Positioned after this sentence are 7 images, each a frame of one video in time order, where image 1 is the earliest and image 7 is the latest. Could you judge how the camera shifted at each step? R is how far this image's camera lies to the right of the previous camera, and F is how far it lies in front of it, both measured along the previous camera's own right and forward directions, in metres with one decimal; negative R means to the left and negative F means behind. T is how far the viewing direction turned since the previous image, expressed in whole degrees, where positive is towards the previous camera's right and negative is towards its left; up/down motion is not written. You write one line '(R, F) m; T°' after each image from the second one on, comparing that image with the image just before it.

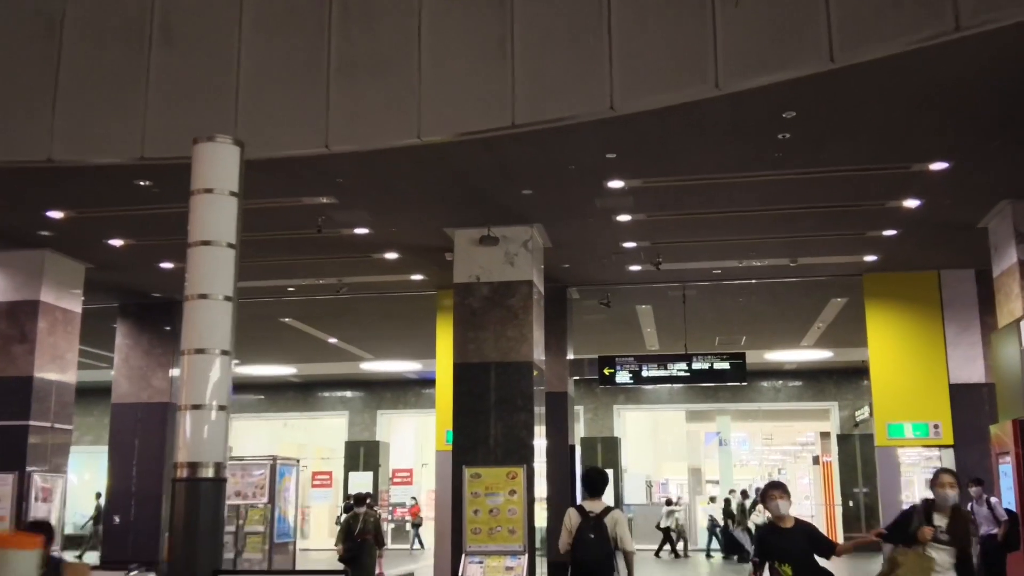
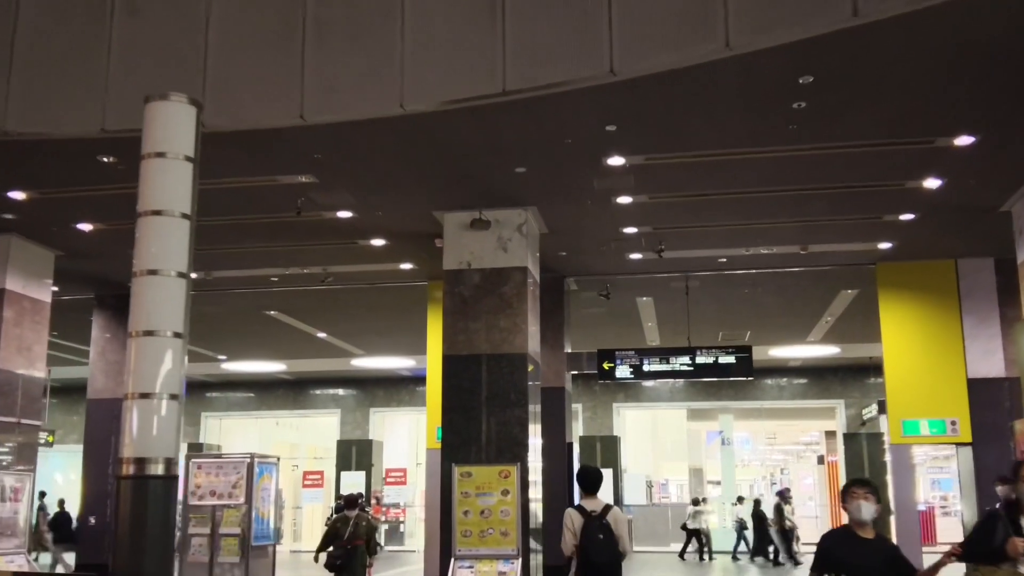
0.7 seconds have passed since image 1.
(0.0, +0.6) m; 0°
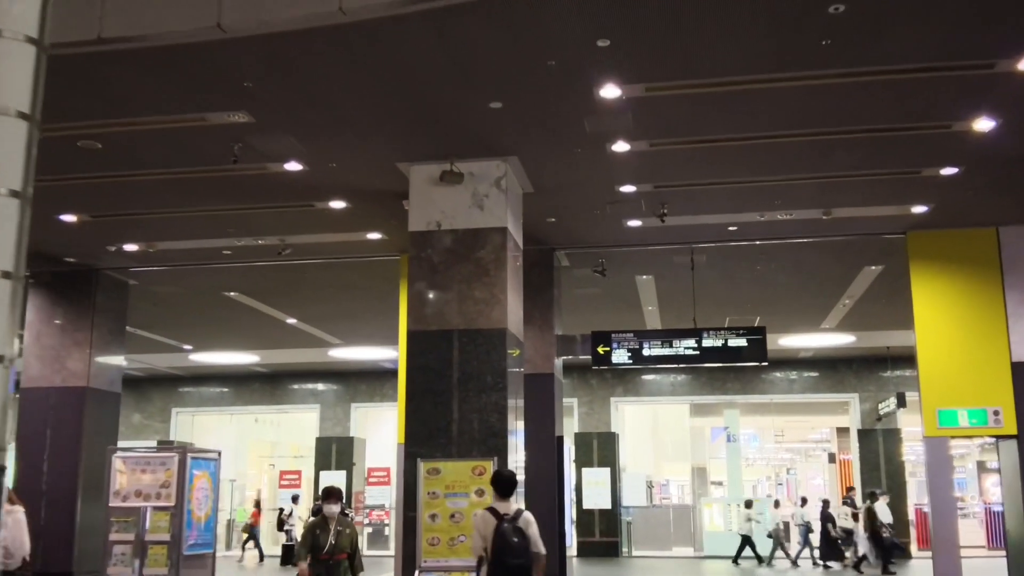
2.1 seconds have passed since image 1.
(+0.2, +1.3) m; 0°
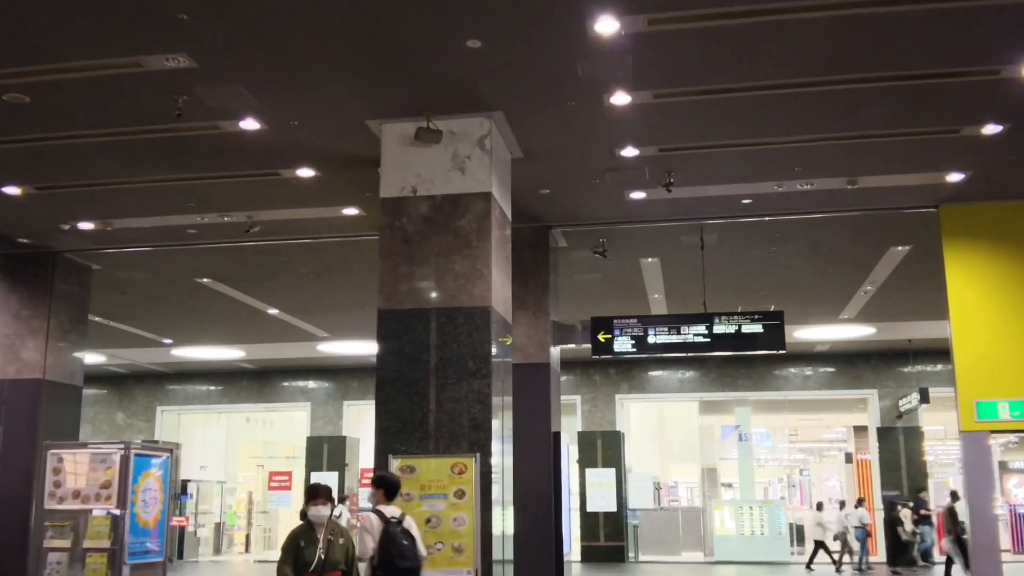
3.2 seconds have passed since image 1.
(+0.1, +0.9) m; 0°
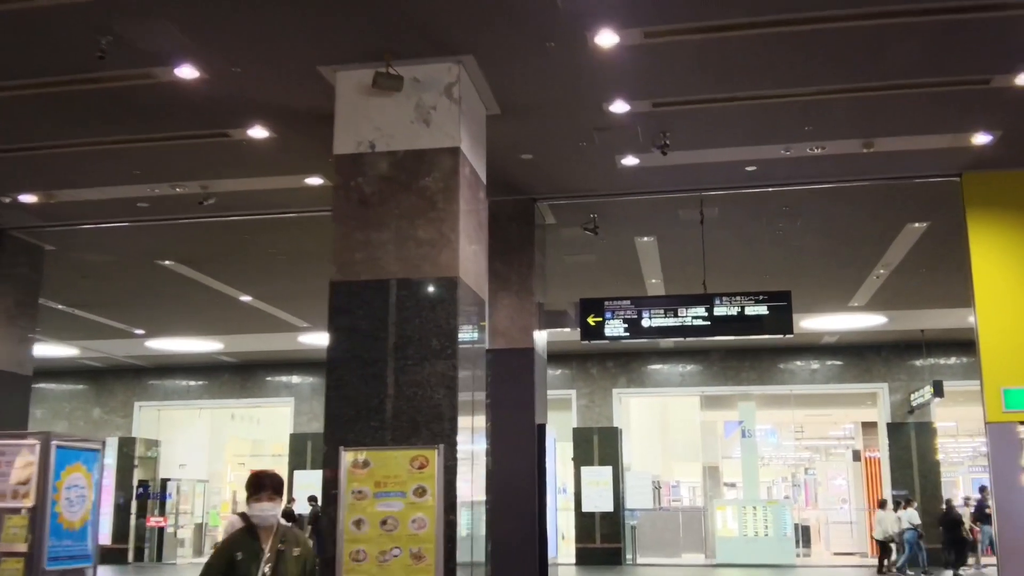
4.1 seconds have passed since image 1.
(+0.2, +0.8) m; 0°
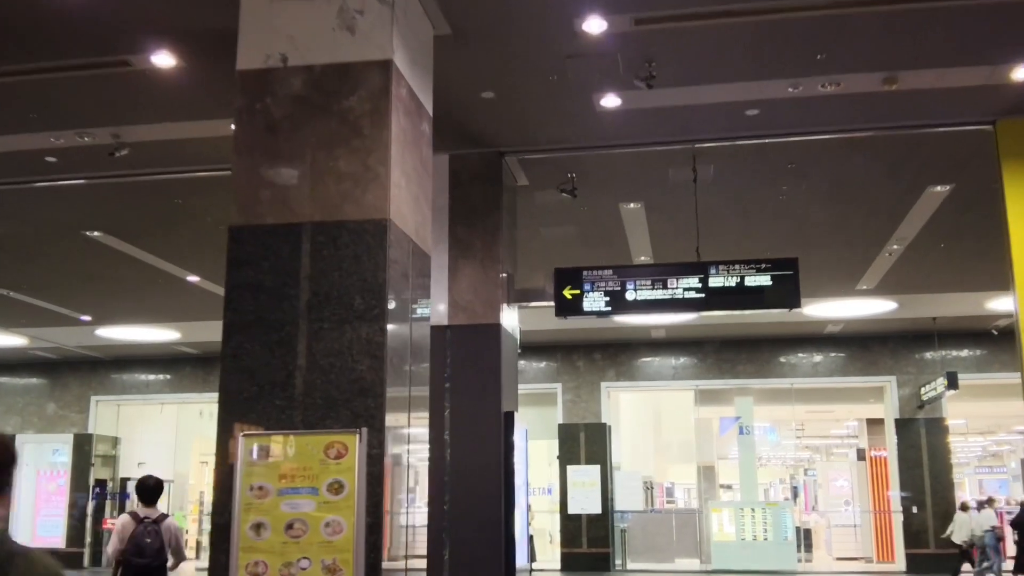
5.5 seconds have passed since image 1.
(+0.2, +1.1) m; 0°
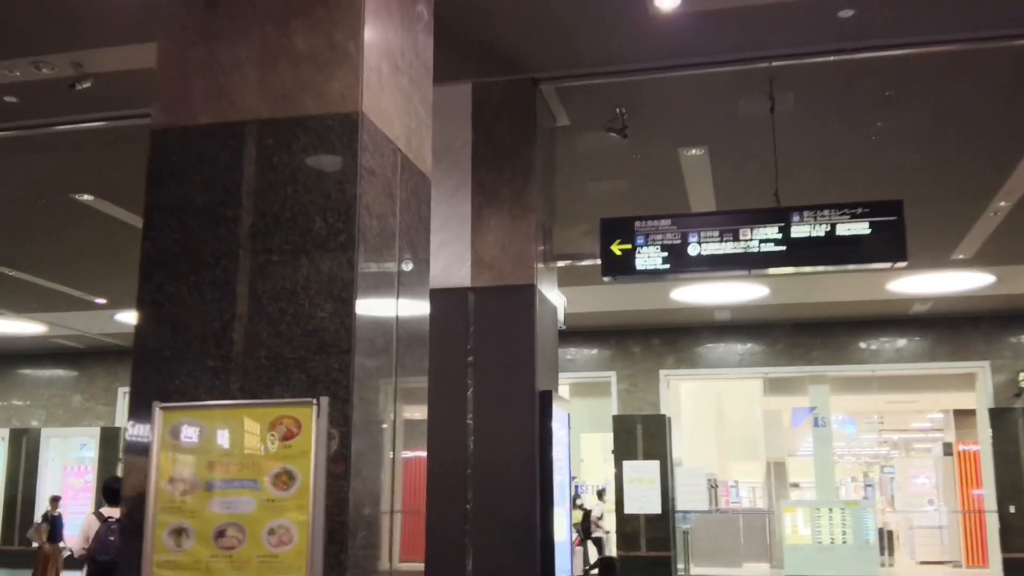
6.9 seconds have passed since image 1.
(+0.1, +1.2) m; -3°
